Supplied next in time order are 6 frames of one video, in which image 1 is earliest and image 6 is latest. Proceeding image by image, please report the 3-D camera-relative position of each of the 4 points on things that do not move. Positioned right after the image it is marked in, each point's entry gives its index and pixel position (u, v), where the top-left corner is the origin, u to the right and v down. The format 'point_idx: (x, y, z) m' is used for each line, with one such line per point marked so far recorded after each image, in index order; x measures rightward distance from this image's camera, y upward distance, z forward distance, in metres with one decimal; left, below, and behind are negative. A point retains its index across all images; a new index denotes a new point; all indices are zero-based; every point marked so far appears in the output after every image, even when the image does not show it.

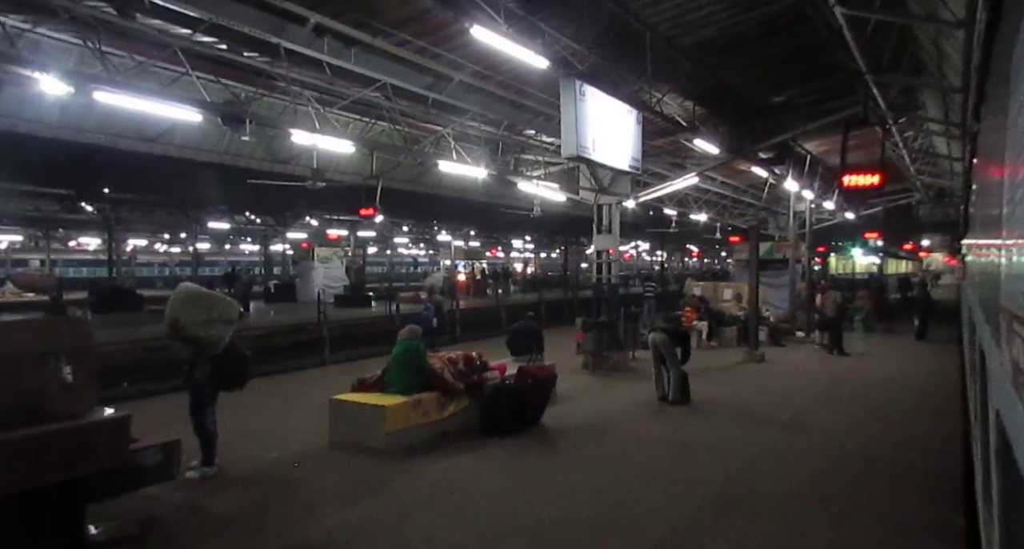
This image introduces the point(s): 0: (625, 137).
0: (+2.0, +2.3, +9.8) m
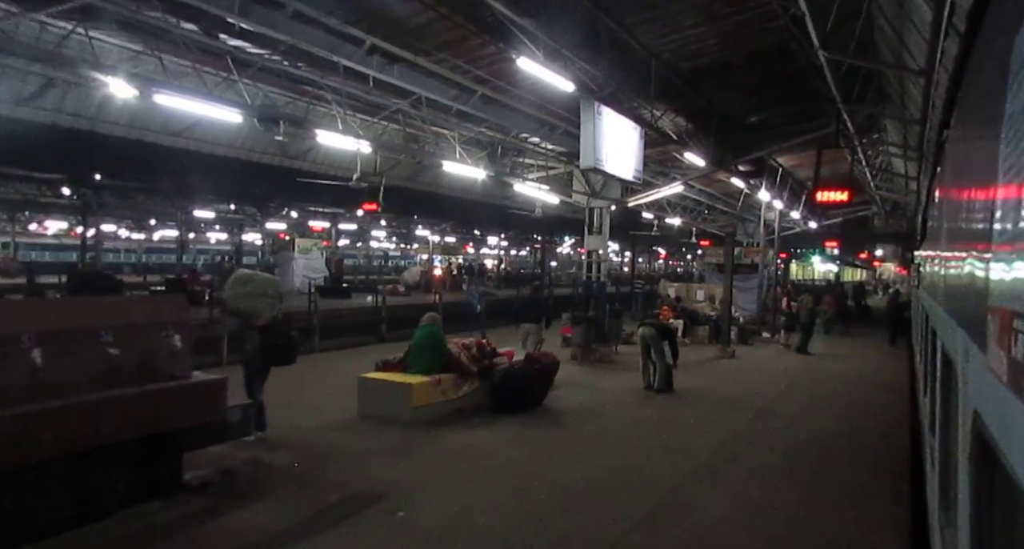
0: (+2.2, +2.3, +11.0) m
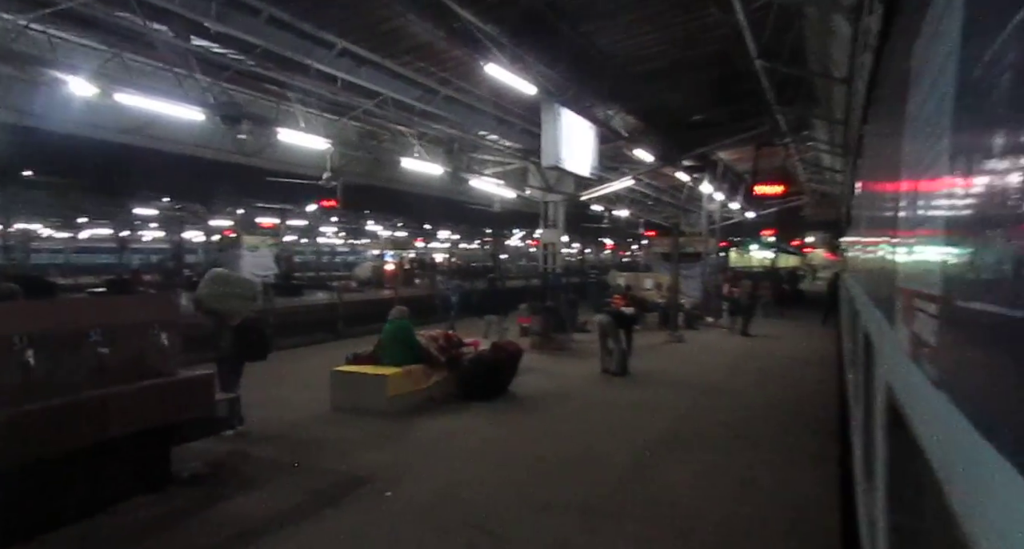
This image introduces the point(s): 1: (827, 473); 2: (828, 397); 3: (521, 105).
0: (+1.5, +2.5, +11.6) m
1: (+3.9, -2.7, +7.3) m
2: (+6.5, -2.6, +12.4) m
3: (+0.1, +3.3, +11.5) m
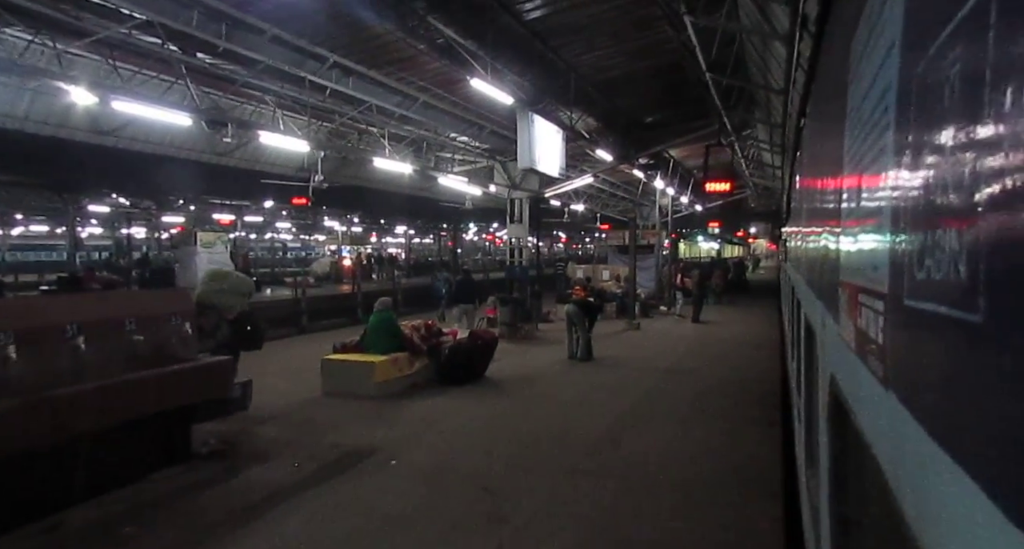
0: (+1.0, +2.7, +12.6) m
1: (+3.7, -2.5, +8.5) m
2: (+5.9, -2.3, +13.8) m
3: (-0.5, +3.5, +12.4) m
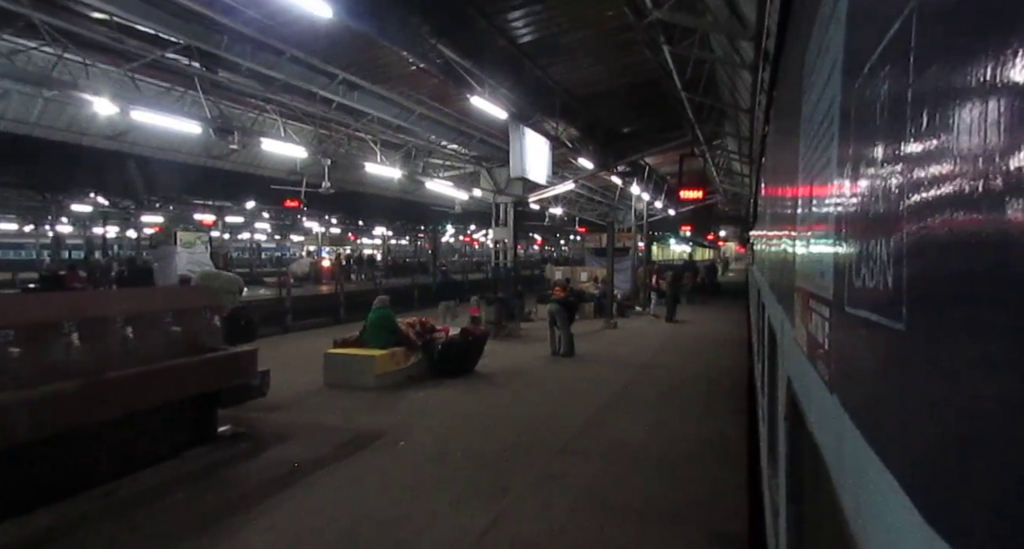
0: (+0.7, +2.7, +13.6) m
1: (+3.6, -2.5, +9.6) m
2: (+5.6, -2.4, +15.0) m
3: (-0.7, +3.5, +13.3) m
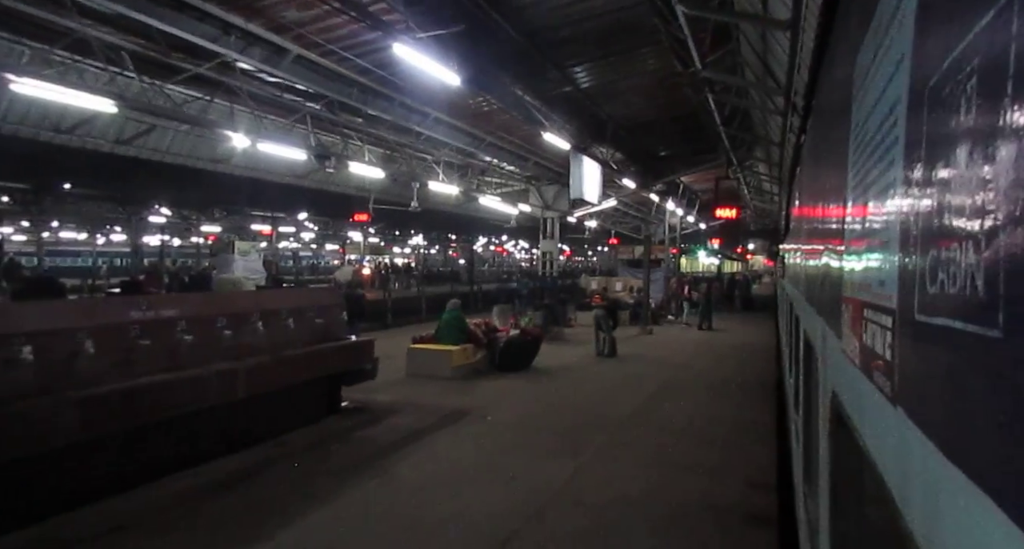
0: (+2.1, +2.4, +15.4) m
1: (+4.8, -2.7, +11.3) m
2: (+7.0, -2.6, +16.6) m
3: (+0.7, +3.3, +15.2) m
